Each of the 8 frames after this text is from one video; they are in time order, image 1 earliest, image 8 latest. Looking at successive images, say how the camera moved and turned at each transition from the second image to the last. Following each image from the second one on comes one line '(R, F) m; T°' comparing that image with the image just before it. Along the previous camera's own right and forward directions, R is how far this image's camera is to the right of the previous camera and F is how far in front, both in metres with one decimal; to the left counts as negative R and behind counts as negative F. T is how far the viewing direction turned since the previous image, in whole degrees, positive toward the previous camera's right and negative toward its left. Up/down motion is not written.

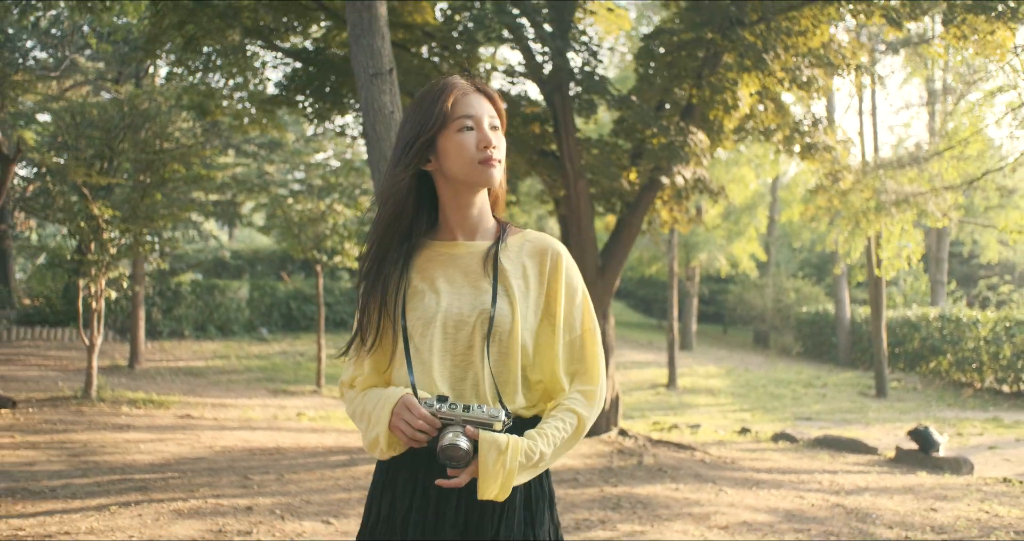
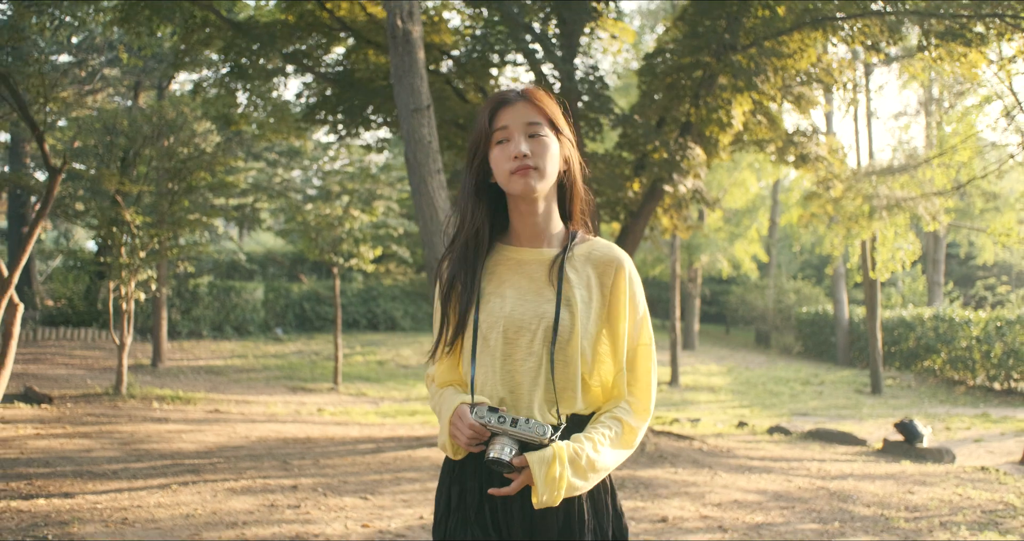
(-0.1, -0.7) m; 0°
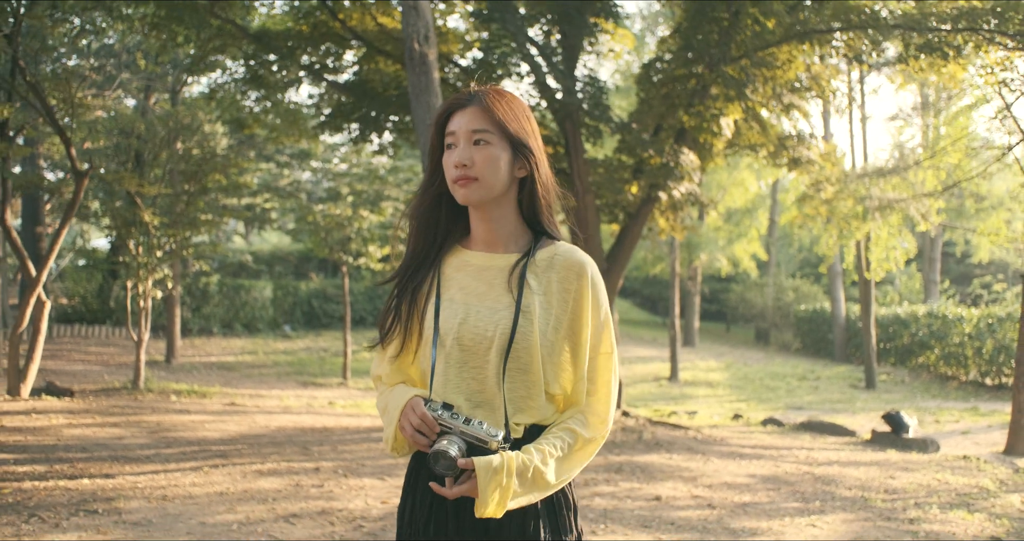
(0.0, -0.5) m; 0°
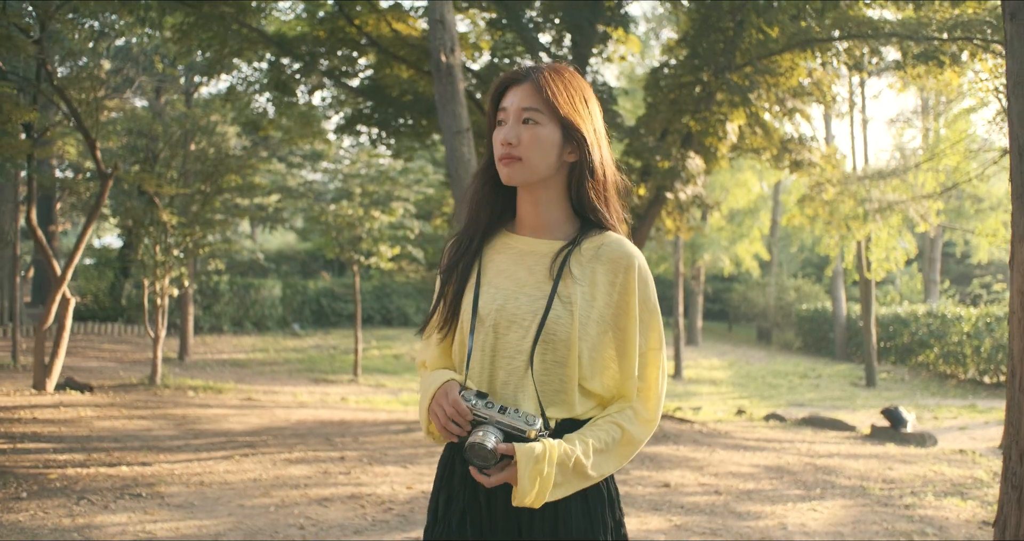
(-0.1, -0.4) m; 0°
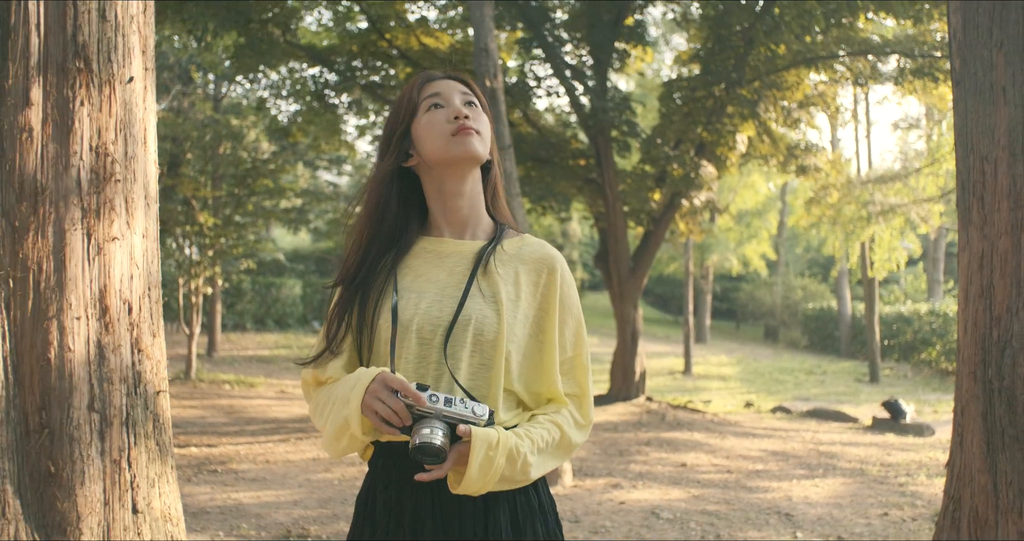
(-0.2, -0.7) m; 0°
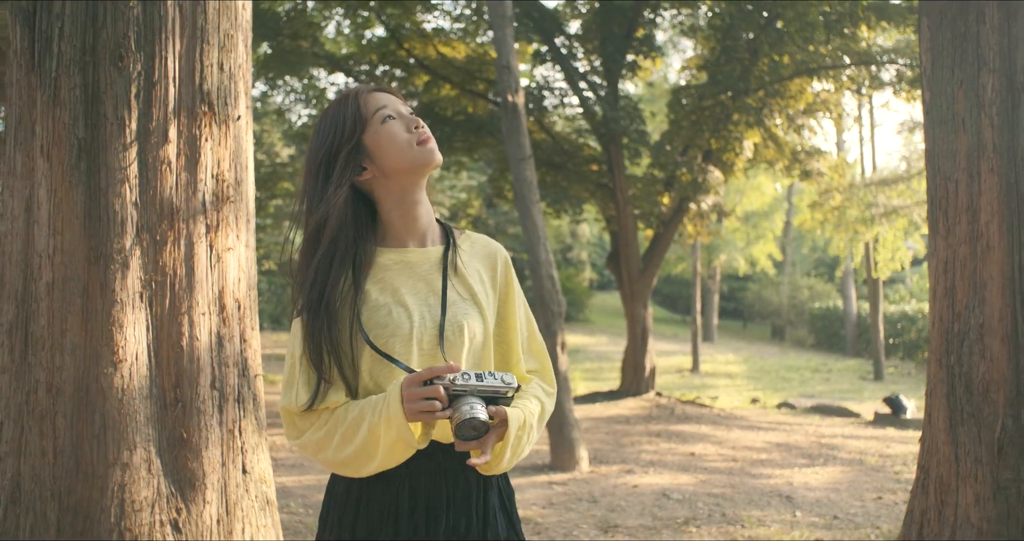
(-0.1, -0.5) m; 0°
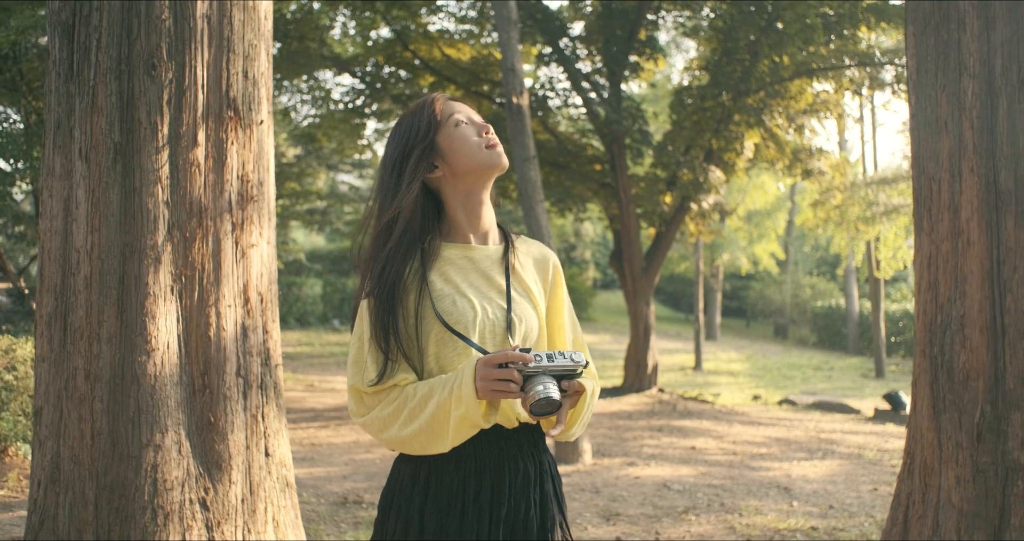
(0.0, -0.2) m; 0°
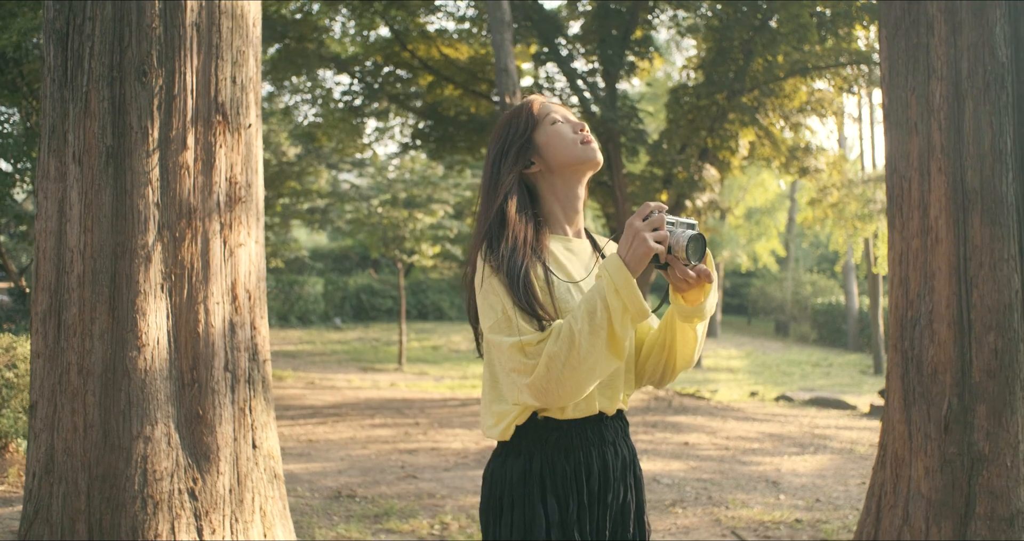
(+0.1, -0.1) m; 0°
